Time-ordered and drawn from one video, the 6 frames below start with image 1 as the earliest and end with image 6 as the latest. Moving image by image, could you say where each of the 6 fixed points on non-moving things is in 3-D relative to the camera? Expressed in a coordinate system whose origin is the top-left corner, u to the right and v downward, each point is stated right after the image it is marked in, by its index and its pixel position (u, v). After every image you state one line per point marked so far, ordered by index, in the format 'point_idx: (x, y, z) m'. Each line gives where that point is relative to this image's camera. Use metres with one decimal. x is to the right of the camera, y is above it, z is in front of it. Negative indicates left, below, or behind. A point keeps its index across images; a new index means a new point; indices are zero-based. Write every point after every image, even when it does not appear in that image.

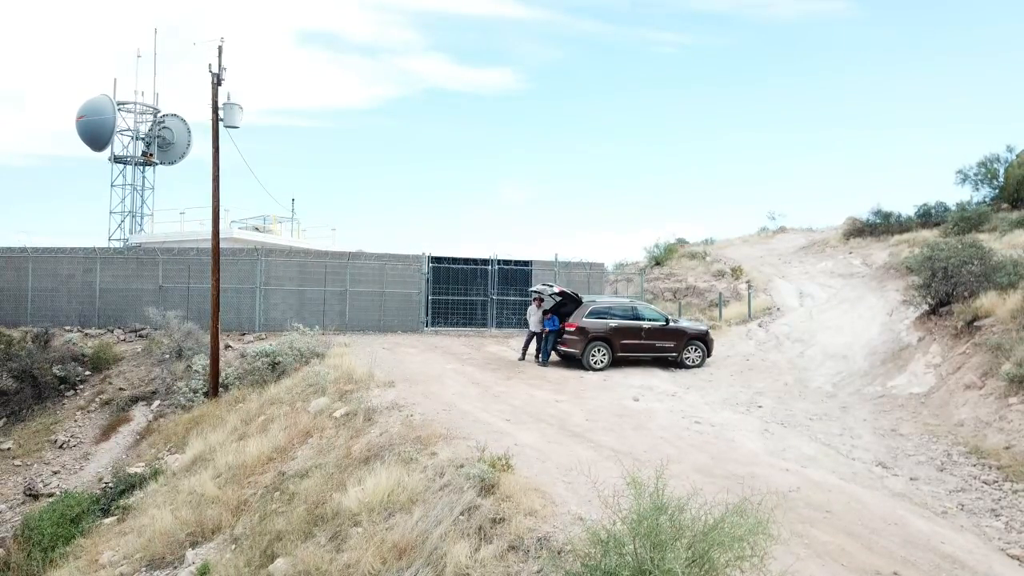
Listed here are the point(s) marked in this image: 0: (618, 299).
0: (+2.3, -0.3, +17.3) m
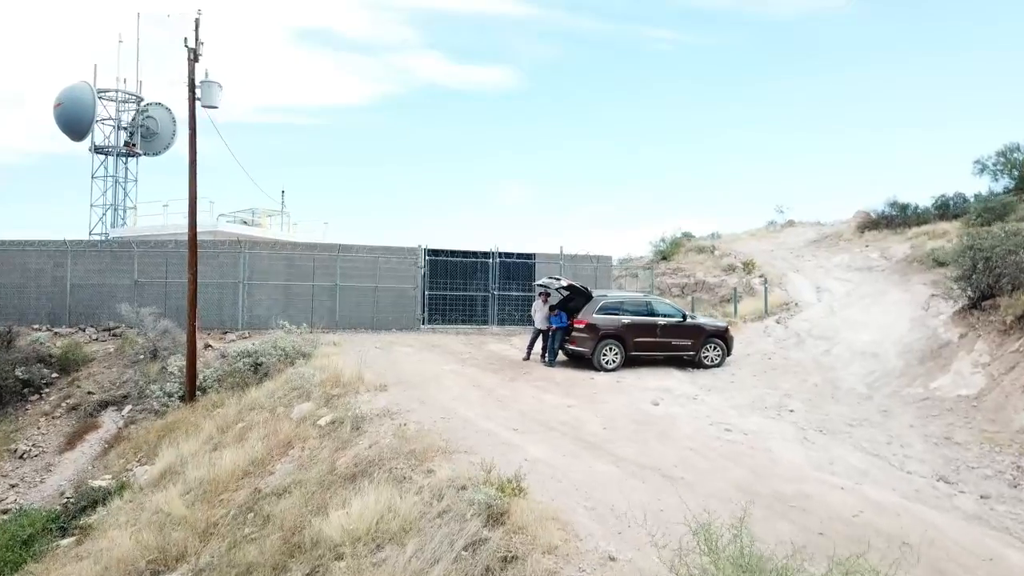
0: (+2.4, -0.1, +16.0) m
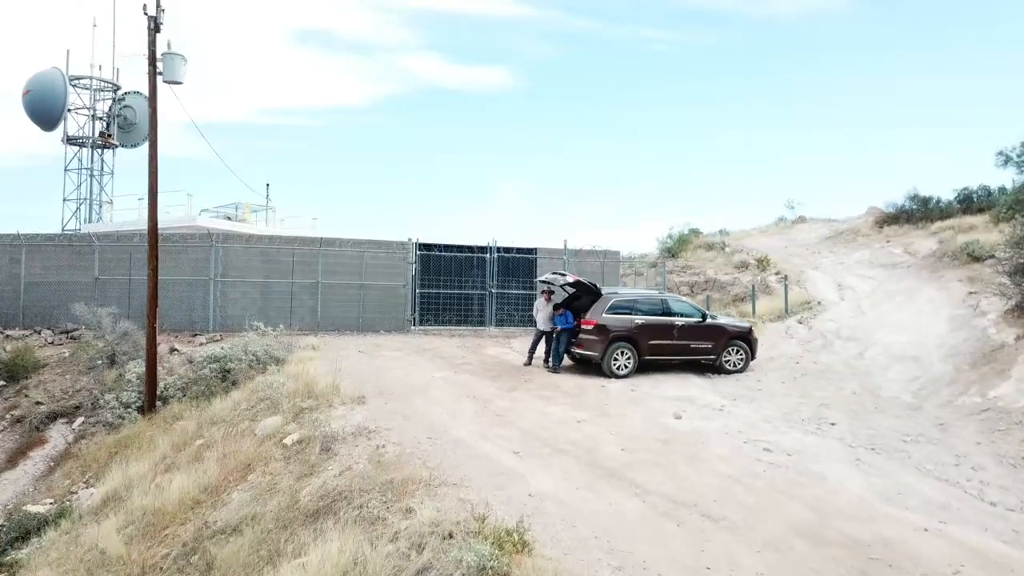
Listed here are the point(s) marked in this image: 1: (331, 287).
0: (+2.4, -0.1, +14.3) m
1: (-4.0, 0.0, +17.0) m
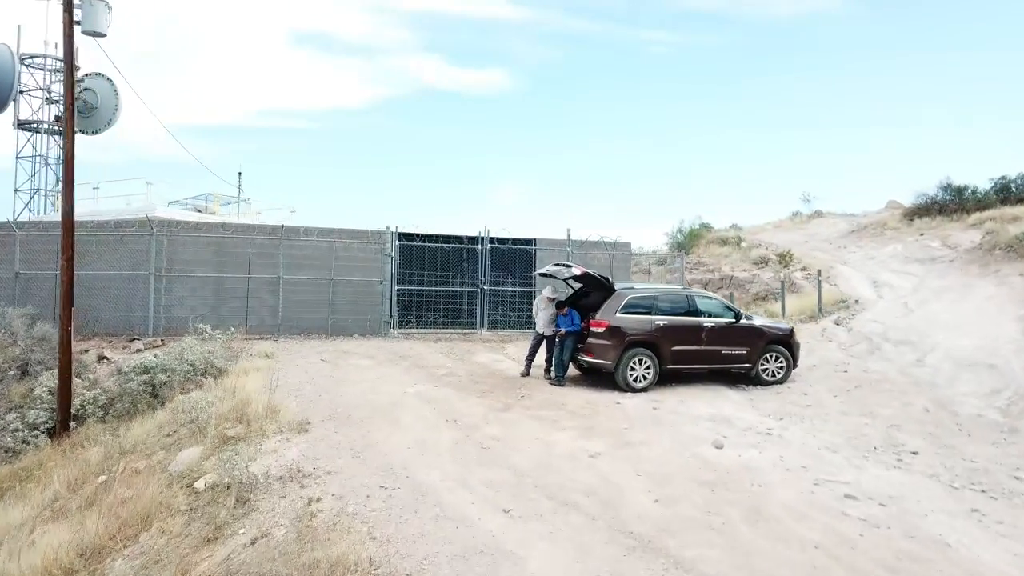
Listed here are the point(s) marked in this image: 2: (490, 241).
0: (+2.3, 0.0, +11.9) m
1: (-4.1, +0.1, +14.6) m
2: (-0.4, +1.0, +15.7) m
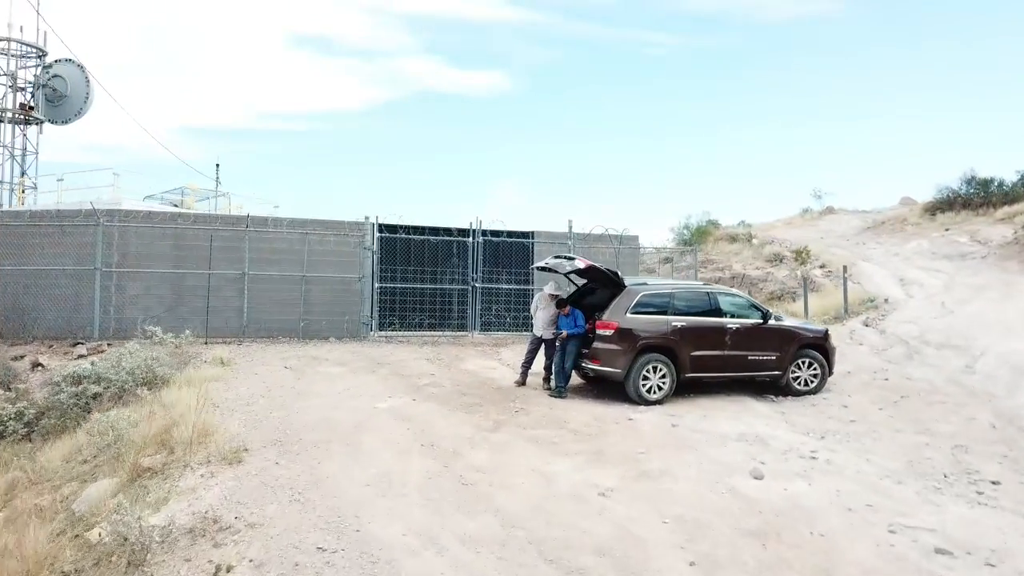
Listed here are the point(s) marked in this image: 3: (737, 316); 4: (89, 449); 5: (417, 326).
0: (+2.2, +0.1, +10.3) m
1: (-4.2, +0.1, +13.0) m
2: (-0.5, +1.0, +14.1) m
3: (+3.0, -0.4, +10.2) m
4: (-4.1, -1.6, +7.5) m
5: (-1.7, -0.7, +13.9) m
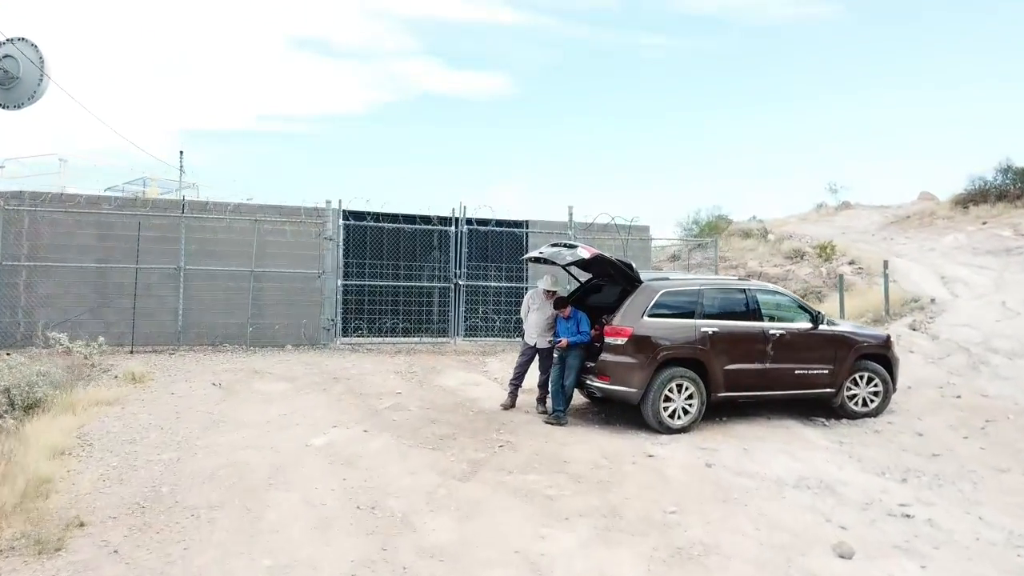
0: (+2.1, +0.1, +8.2) m
1: (-4.3, +0.2, +10.9) m
2: (-0.7, +1.0, +12.0) m
3: (+2.8, -0.3, +8.1) m
4: (-4.2, -1.5, +5.4) m
5: (-1.8, -0.7, +11.8) m
